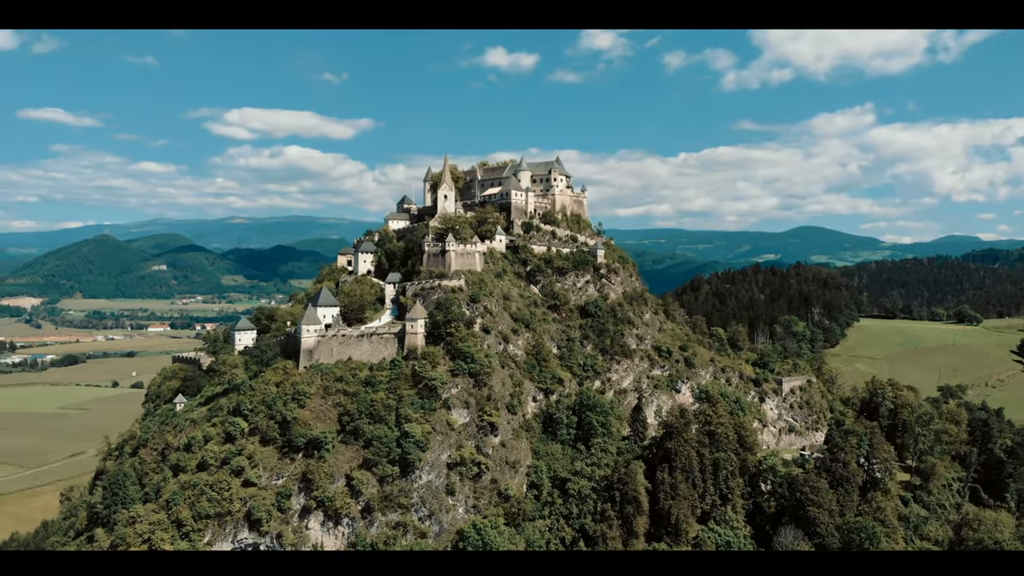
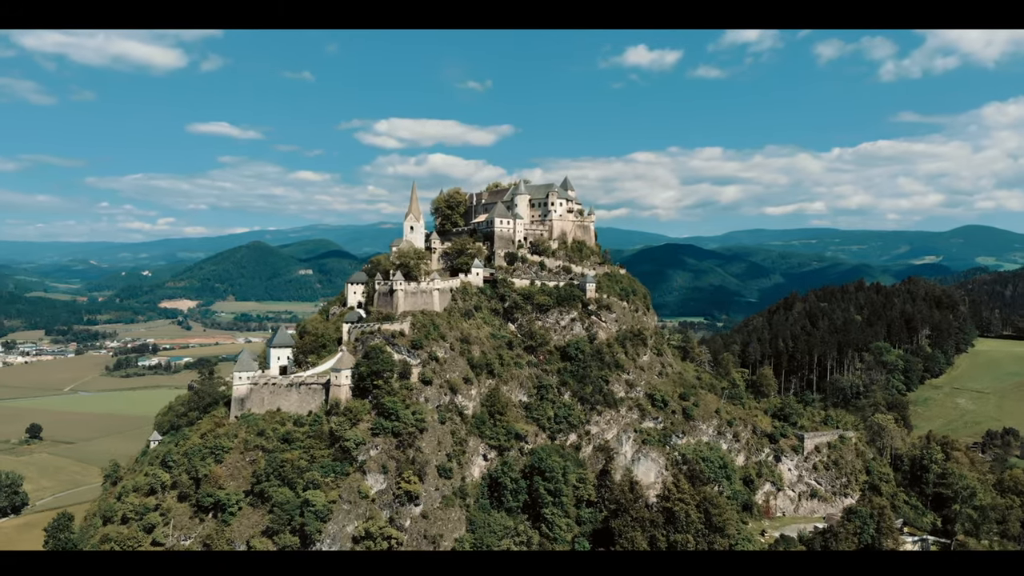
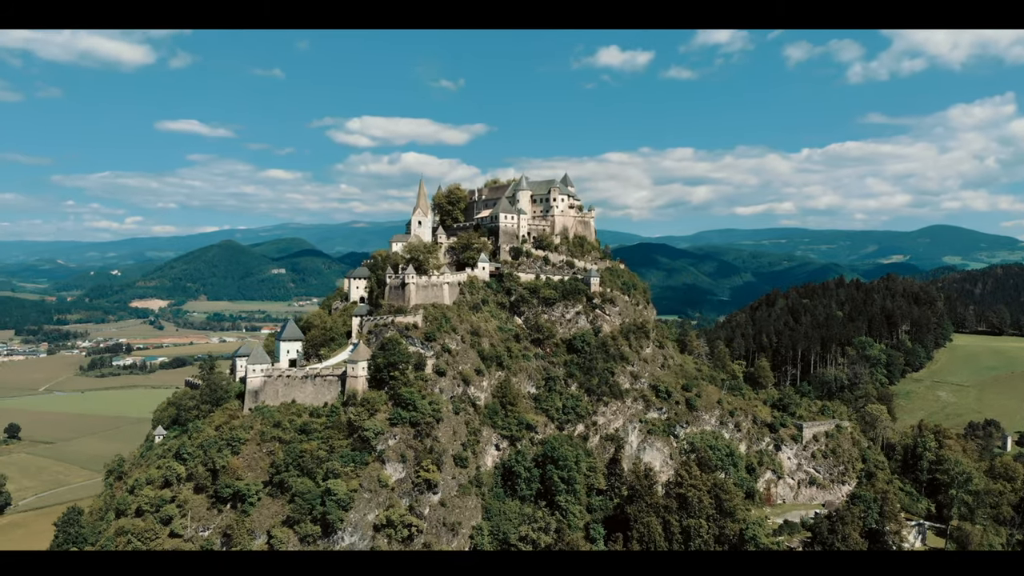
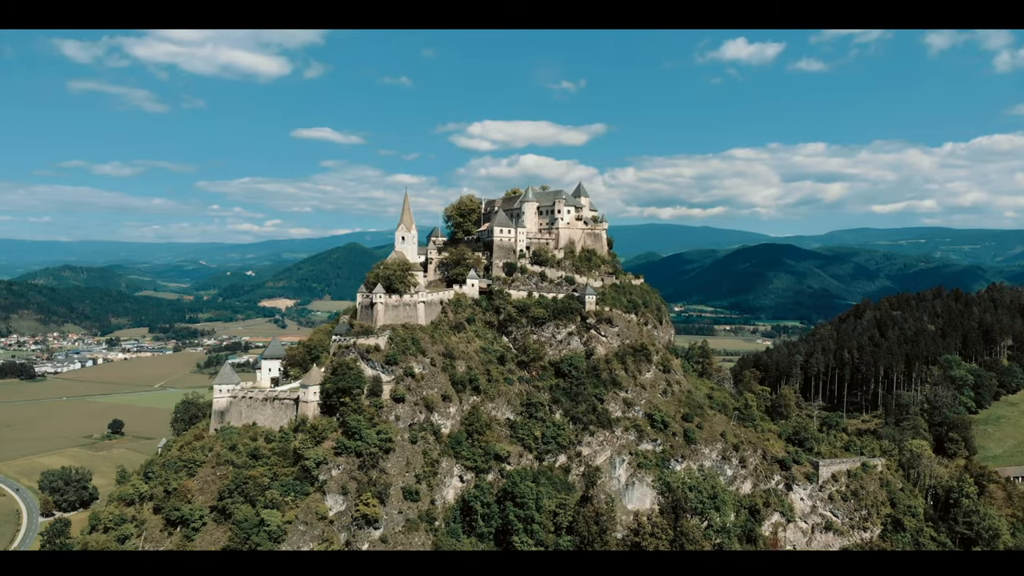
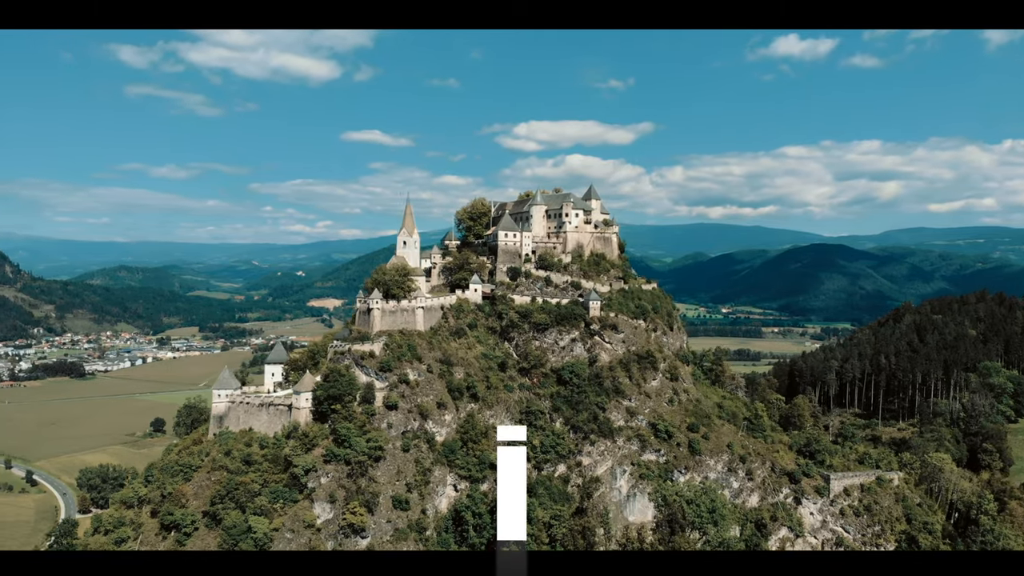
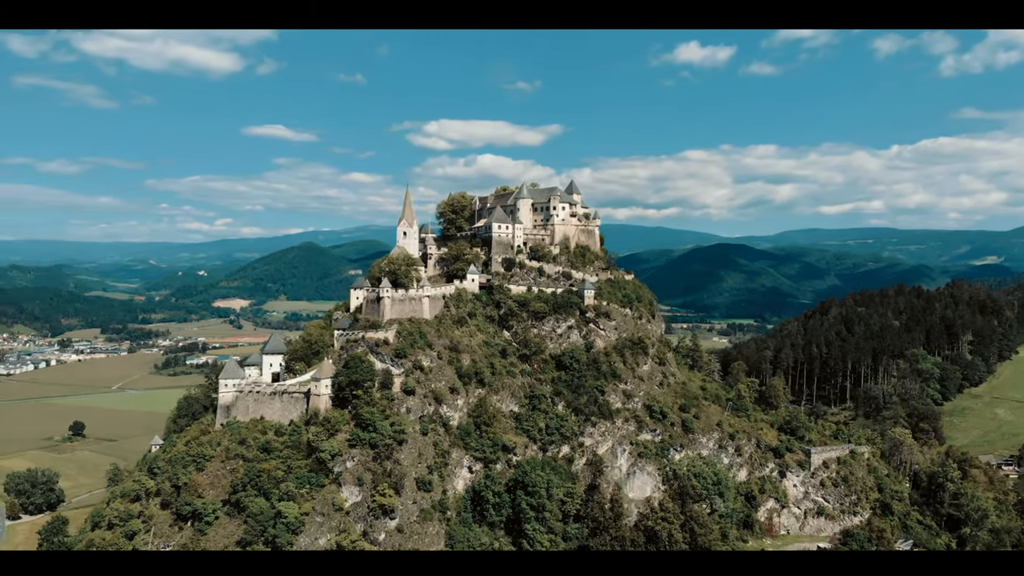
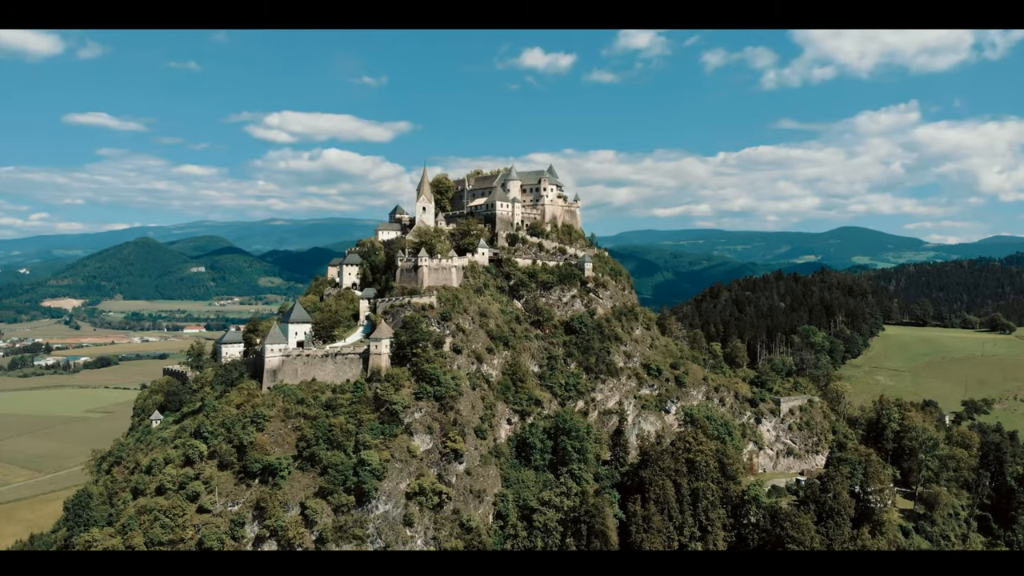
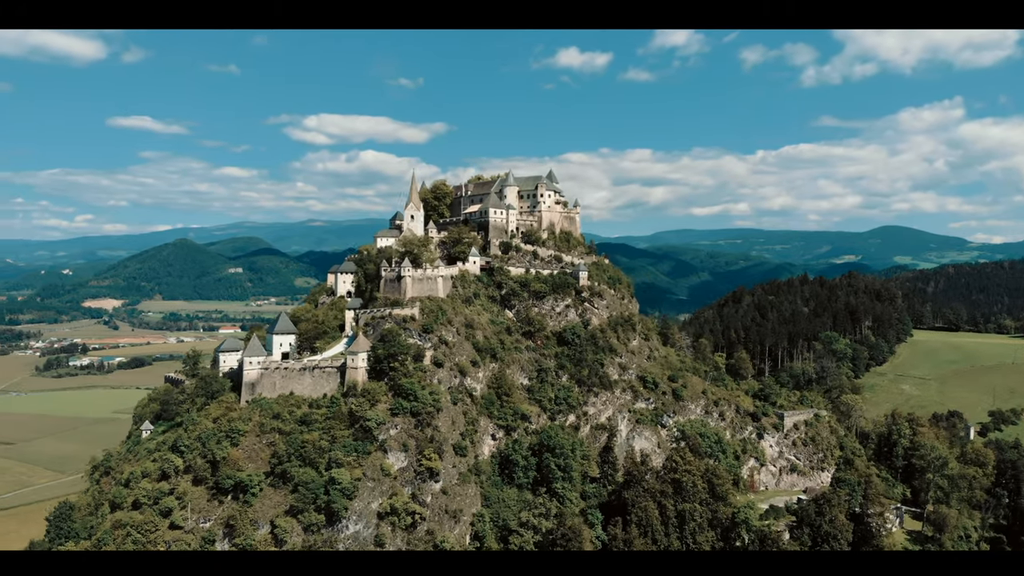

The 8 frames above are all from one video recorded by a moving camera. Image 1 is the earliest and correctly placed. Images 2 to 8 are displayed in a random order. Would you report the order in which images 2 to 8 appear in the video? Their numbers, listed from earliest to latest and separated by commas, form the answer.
7, 8, 3, 2, 6, 4, 5
